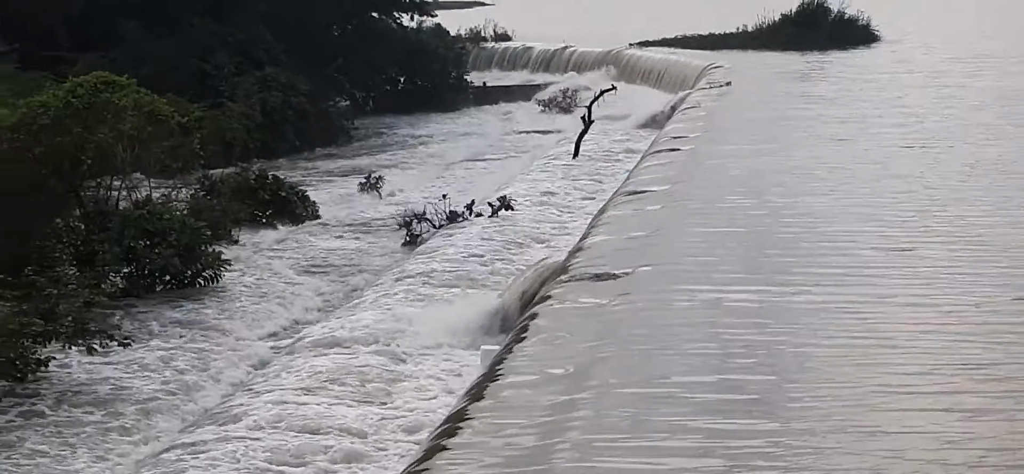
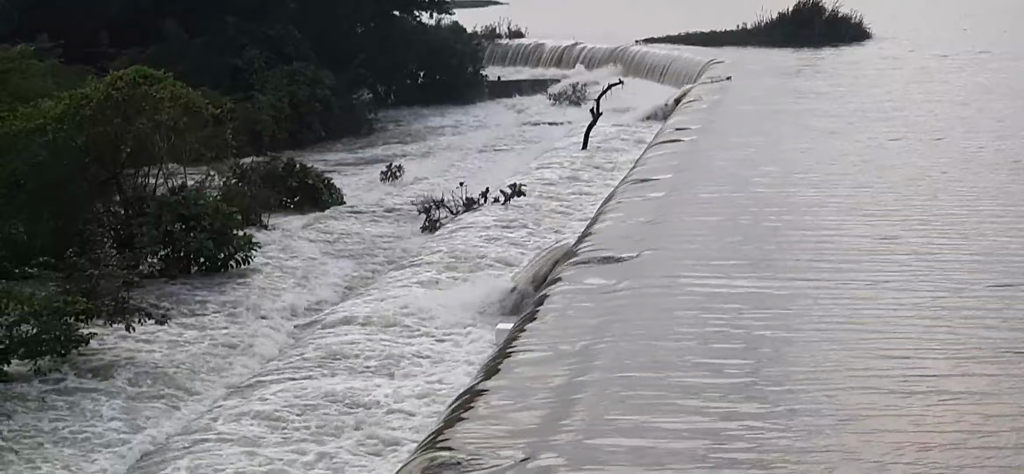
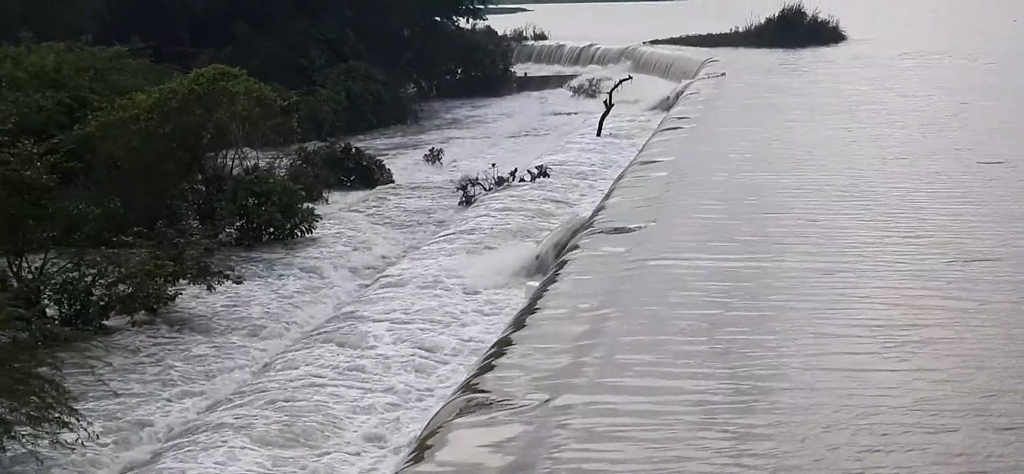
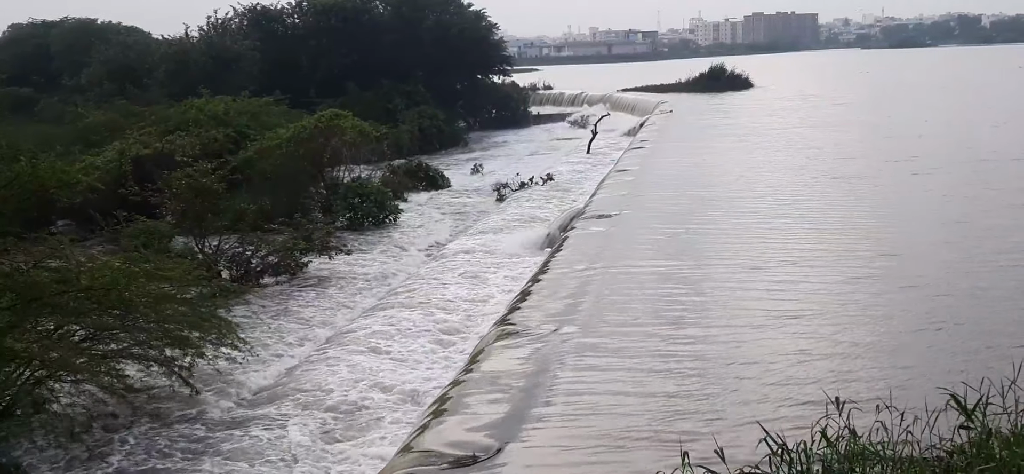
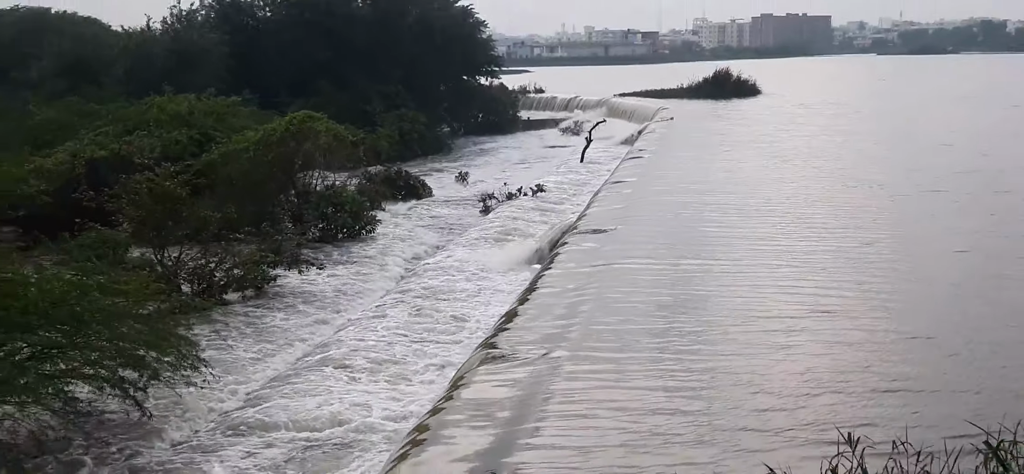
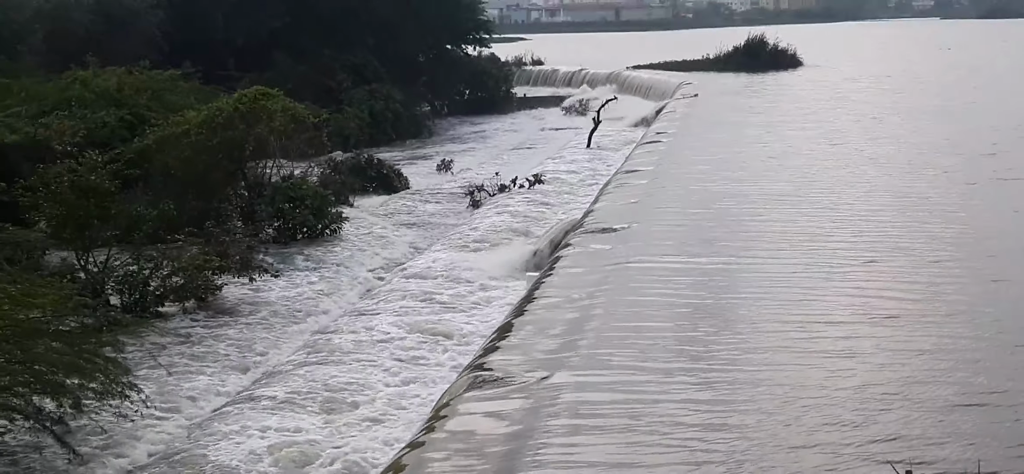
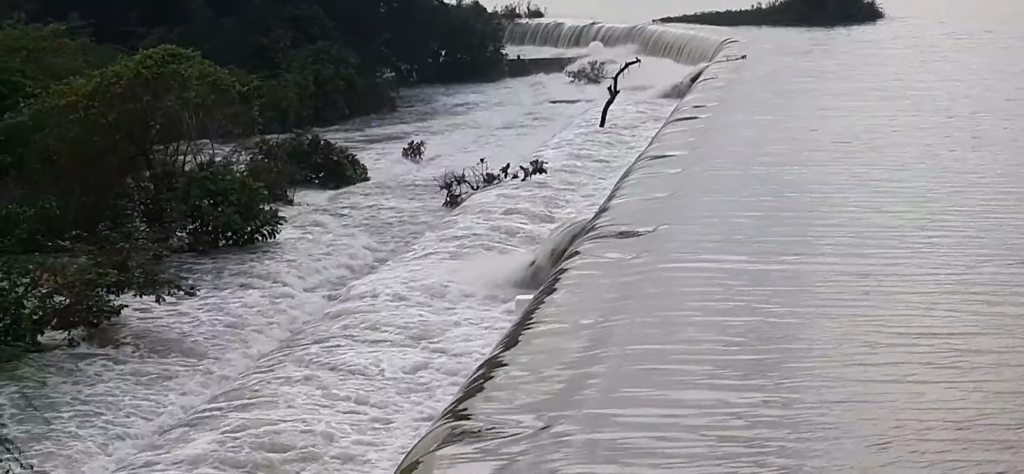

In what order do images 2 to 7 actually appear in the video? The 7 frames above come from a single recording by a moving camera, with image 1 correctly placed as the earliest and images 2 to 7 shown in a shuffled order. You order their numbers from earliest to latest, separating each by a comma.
2, 7, 3, 6, 5, 4
